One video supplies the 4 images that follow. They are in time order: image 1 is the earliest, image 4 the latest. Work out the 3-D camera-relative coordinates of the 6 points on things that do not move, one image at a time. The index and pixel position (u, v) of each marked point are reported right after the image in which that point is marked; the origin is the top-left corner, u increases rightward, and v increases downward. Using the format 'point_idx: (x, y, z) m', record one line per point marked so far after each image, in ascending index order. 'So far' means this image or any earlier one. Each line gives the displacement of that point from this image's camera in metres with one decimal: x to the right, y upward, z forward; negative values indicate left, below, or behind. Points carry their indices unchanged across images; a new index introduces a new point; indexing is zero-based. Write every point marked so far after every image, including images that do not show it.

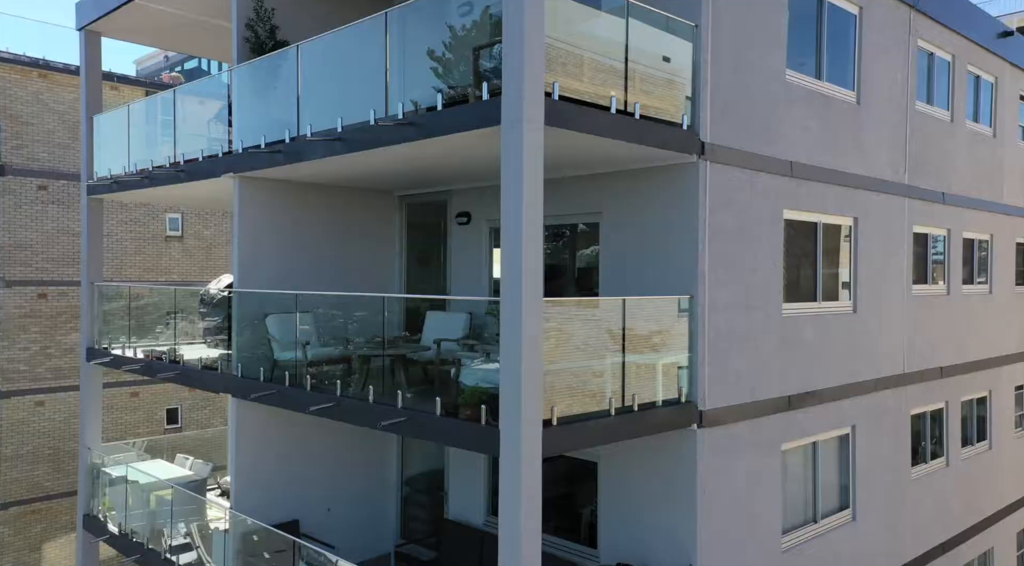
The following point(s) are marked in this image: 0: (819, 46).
0: (+3.8, +3.0, +10.9) m
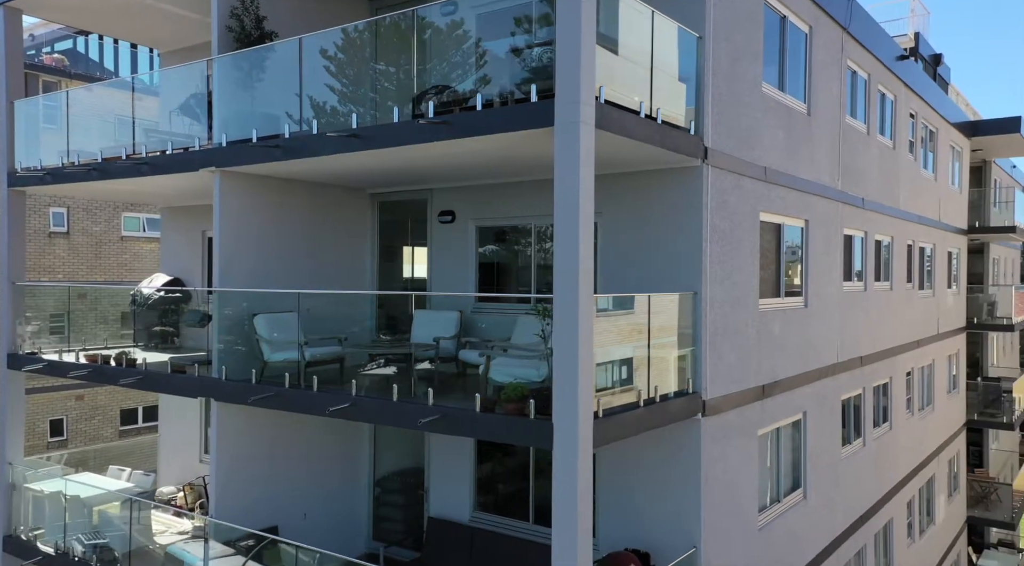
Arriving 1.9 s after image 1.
0: (+3.7, +3.0, +11.9) m
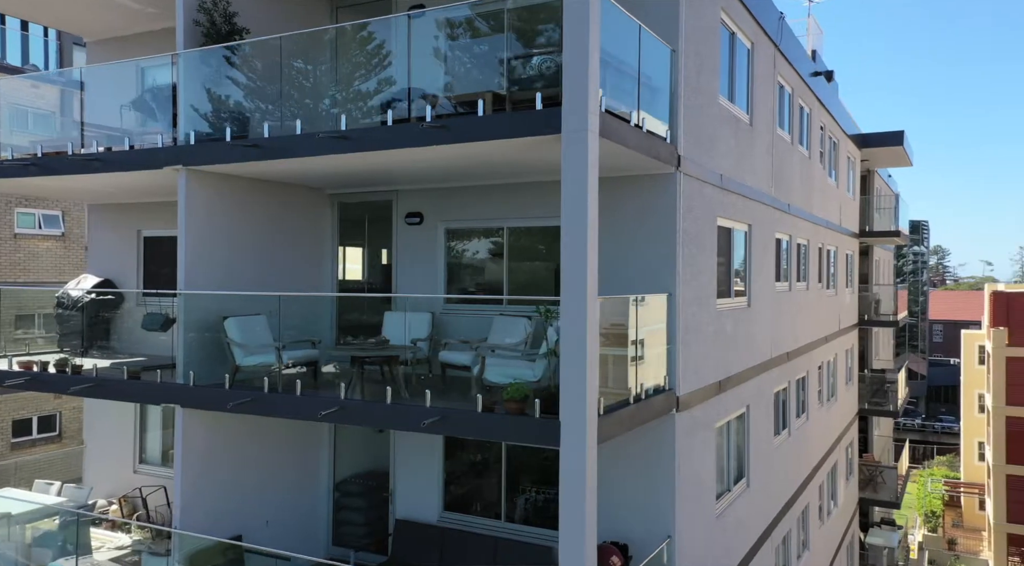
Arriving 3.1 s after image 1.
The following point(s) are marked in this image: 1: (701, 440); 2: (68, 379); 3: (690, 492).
0: (+3.2, +3.0, +12.6) m
1: (+2.5, -2.0, +11.4) m
2: (-5.9, -1.3, +11.6) m
3: (+2.2, -2.6, +11.0) m
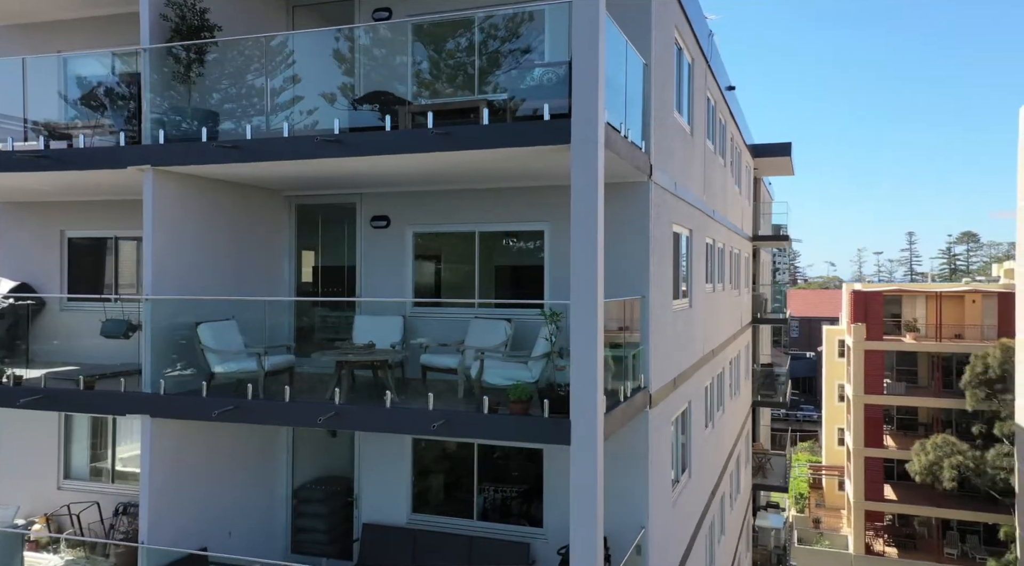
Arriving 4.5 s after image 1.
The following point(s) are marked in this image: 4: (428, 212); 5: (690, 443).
0: (+2.6, +3.0, +13.3) m
1: (+2.1, -2.1, +12.0) m
2: (-6.2, -1.3, +10.8) m
3: (+1.9, -2.7, +11.6) m
4: (-1.2, +1.0, +11.9) m
5: (+2.9, -2.6, +14.1) m
